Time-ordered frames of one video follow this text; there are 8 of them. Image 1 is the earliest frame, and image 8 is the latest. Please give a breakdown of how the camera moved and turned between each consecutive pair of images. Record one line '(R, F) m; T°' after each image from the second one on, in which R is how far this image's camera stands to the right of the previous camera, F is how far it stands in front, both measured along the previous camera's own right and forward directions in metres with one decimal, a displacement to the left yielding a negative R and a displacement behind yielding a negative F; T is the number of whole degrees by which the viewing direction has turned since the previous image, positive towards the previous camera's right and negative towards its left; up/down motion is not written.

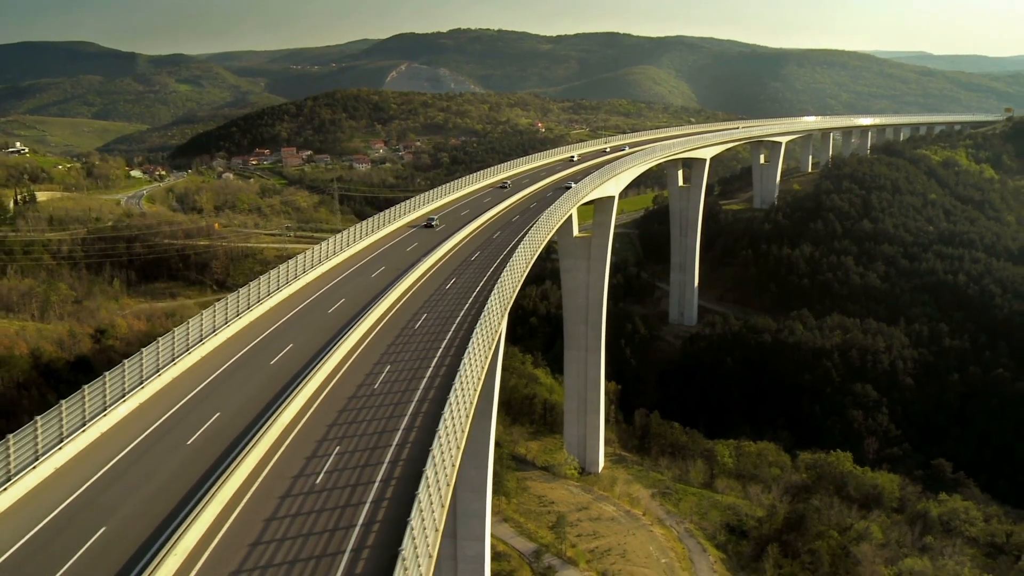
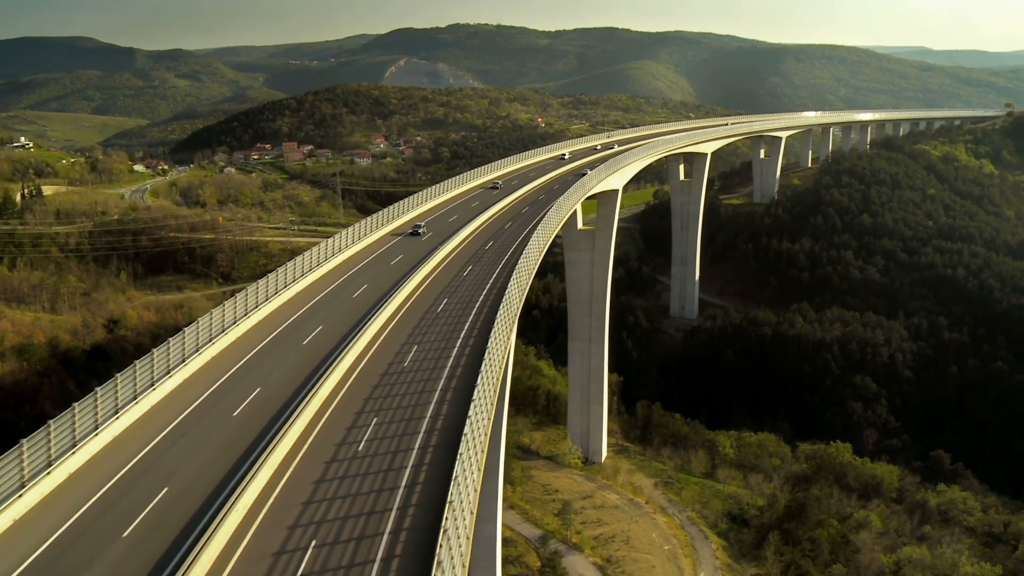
(-0.3, -0.4) m; 0°
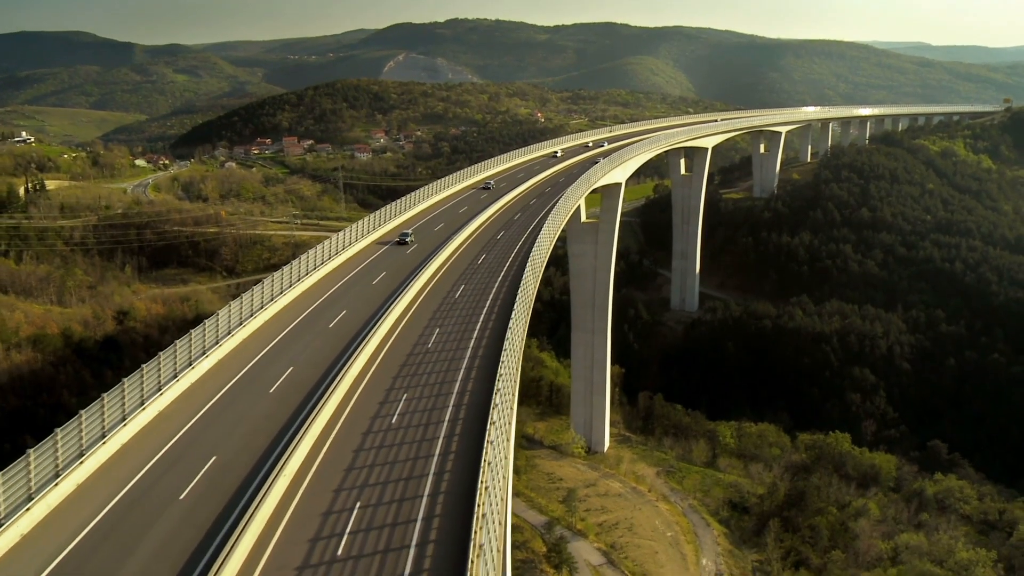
(-0.3, -0.4) m; 0°
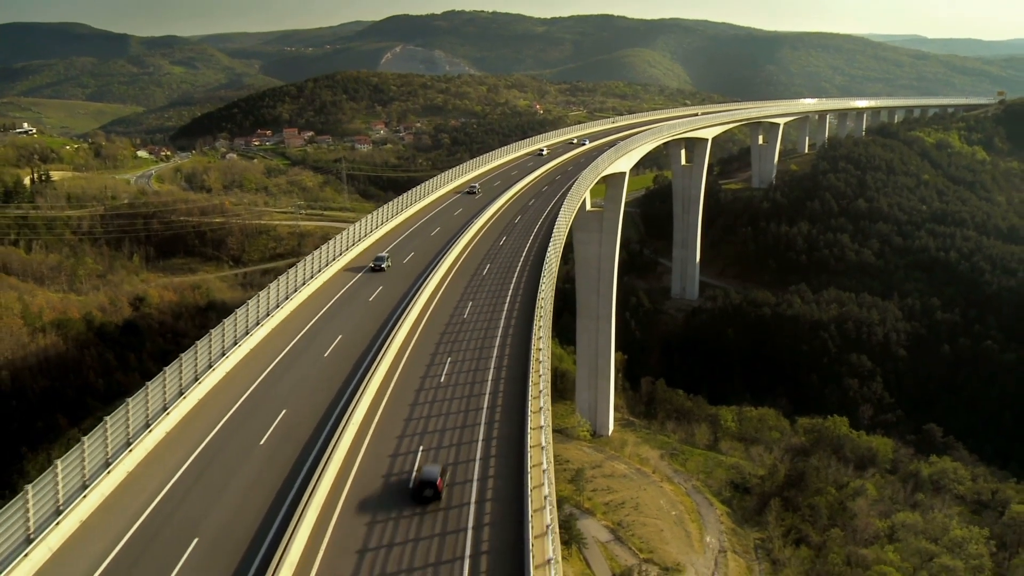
(-0.5, -0.7) m; 0°
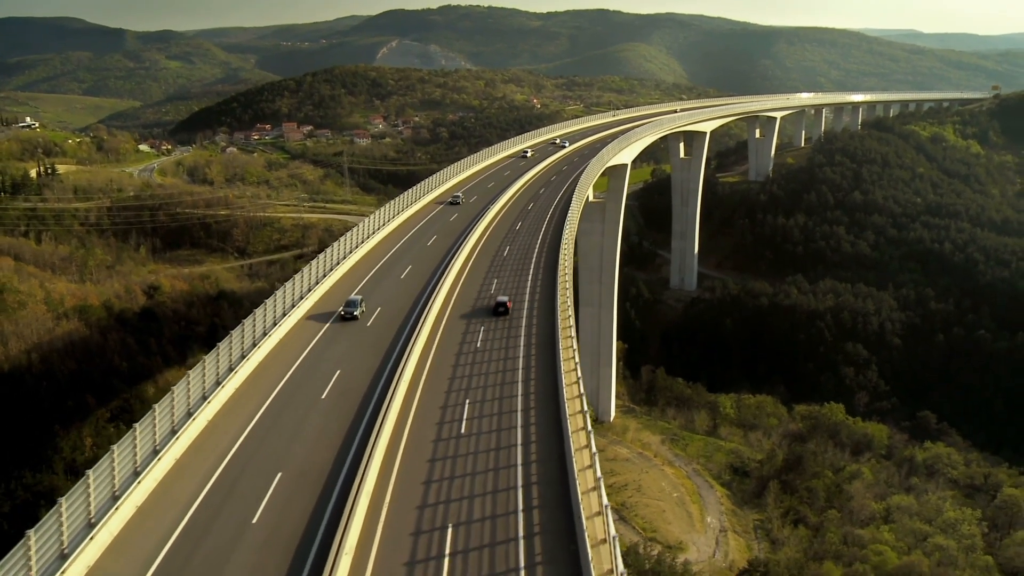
(-0.4, -0.7) m; 0°
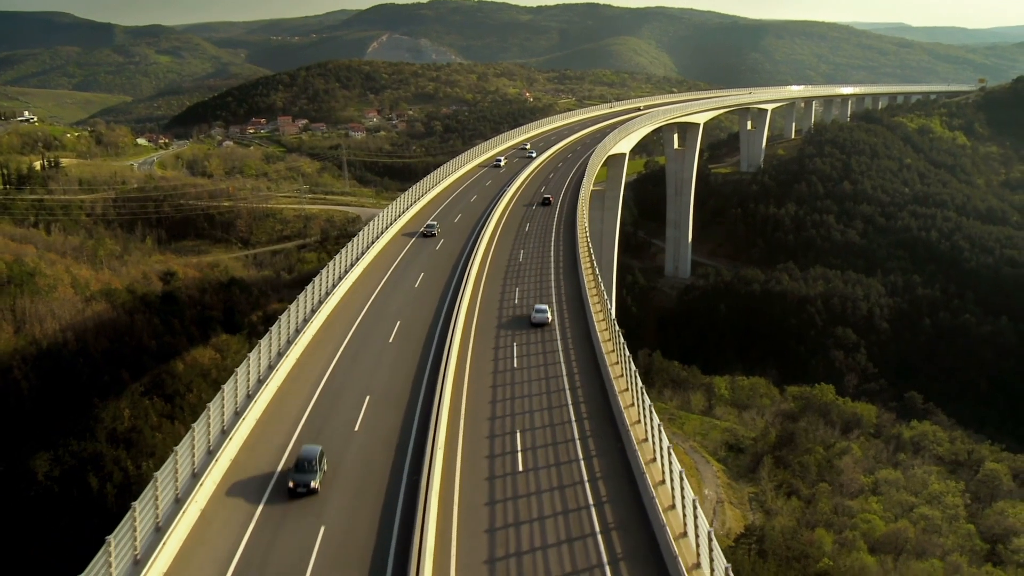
(-0.5, -1.1) m; +1°
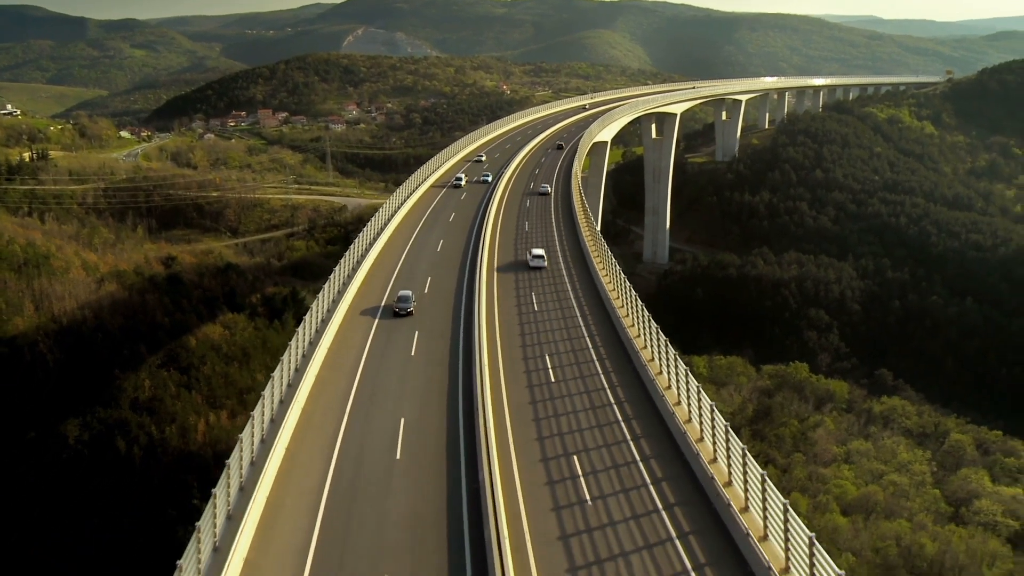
(-0.5, -1.3) m; +2°
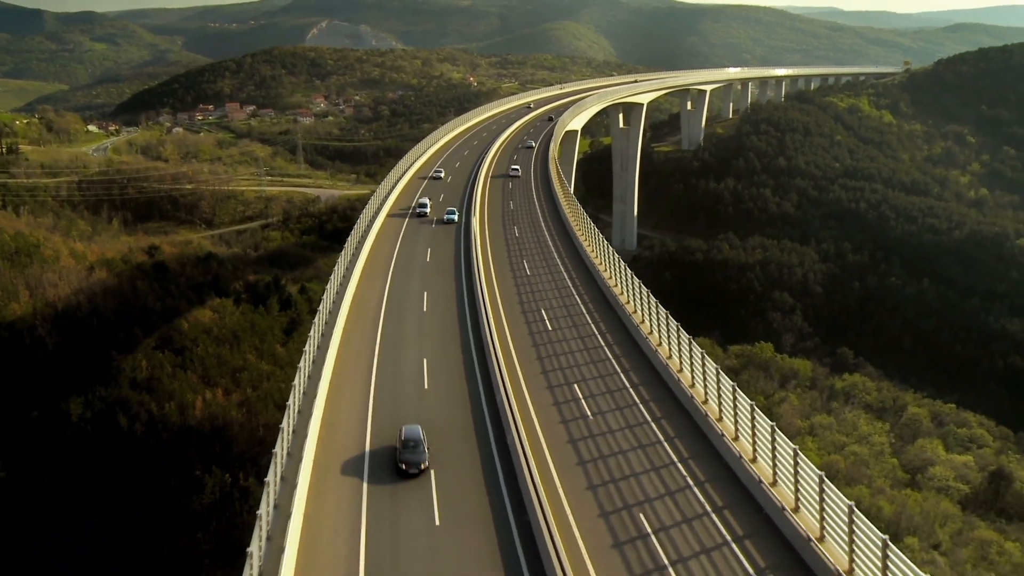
(-0.3, -1.1) m; +2°
